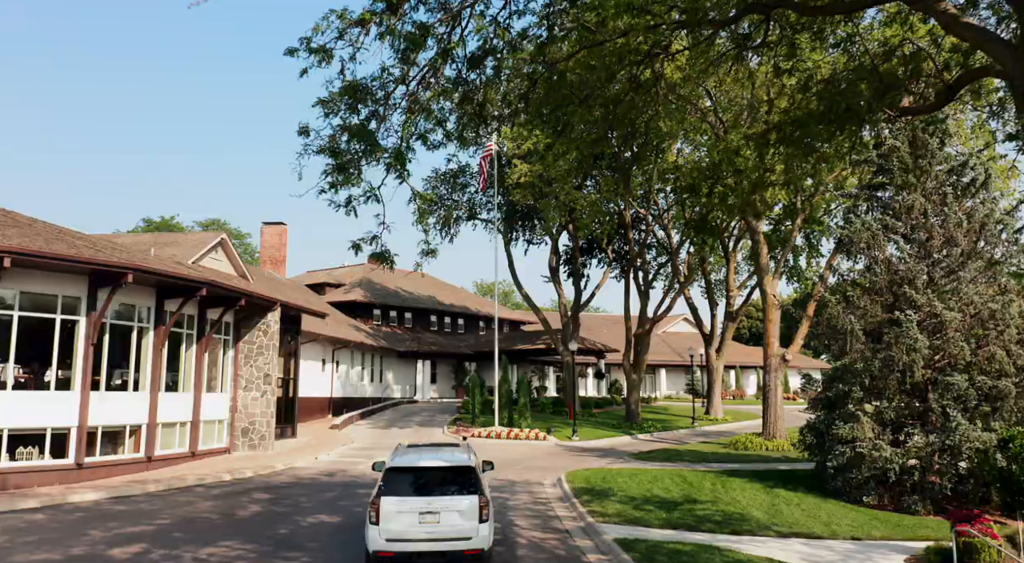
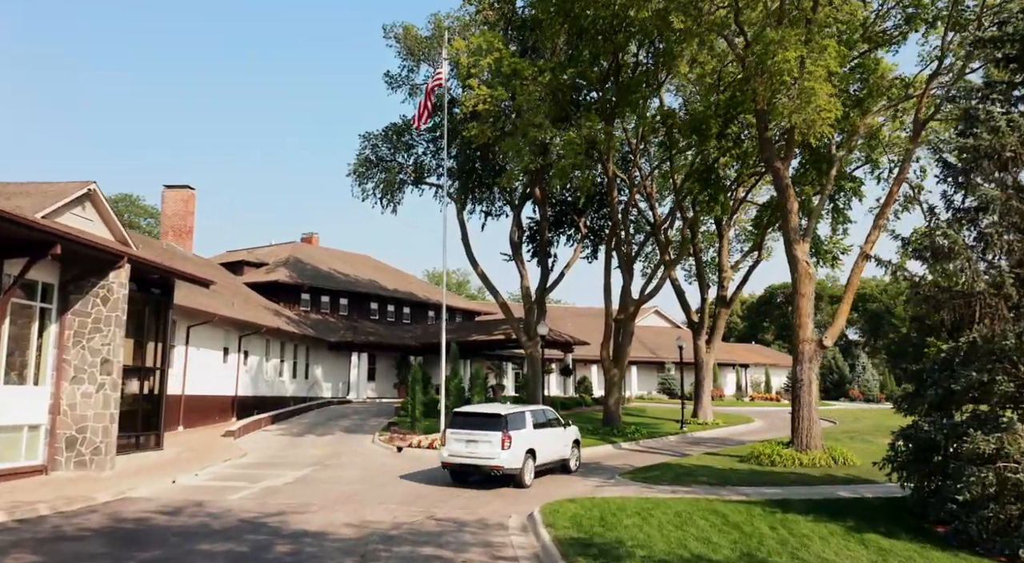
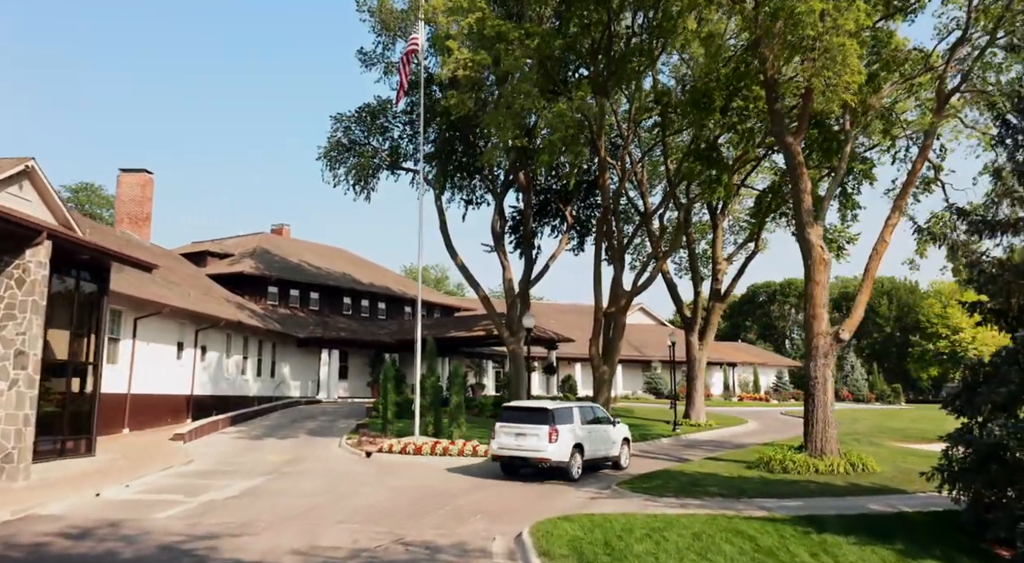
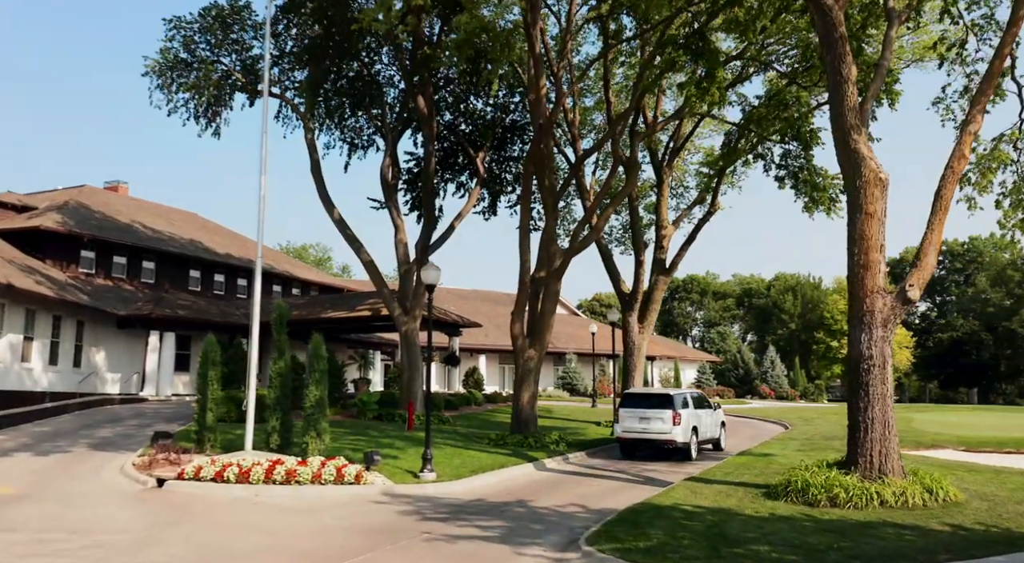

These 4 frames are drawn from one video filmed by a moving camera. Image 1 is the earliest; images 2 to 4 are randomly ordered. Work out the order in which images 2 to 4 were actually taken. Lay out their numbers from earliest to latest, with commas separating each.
2, 3, 4
